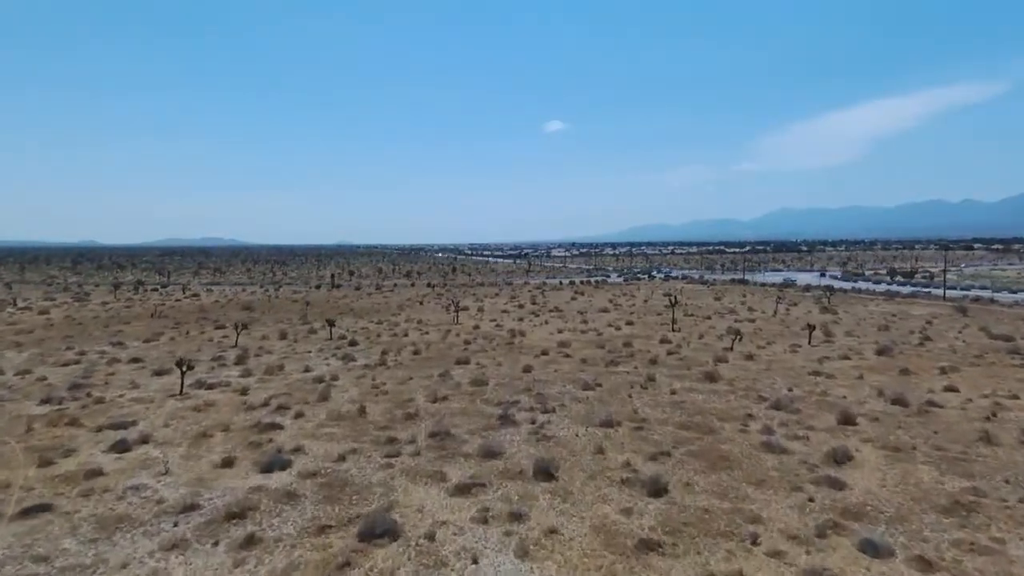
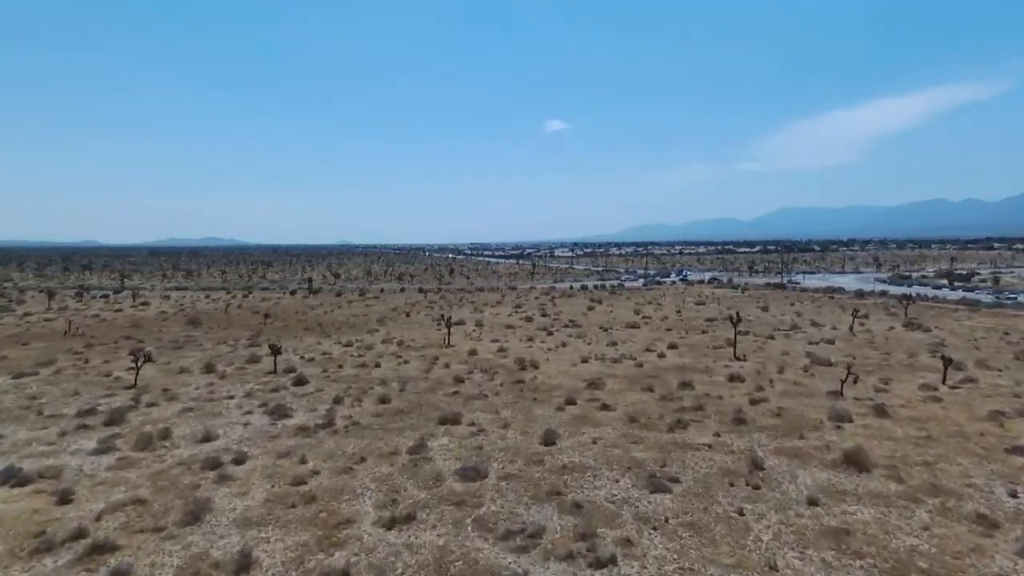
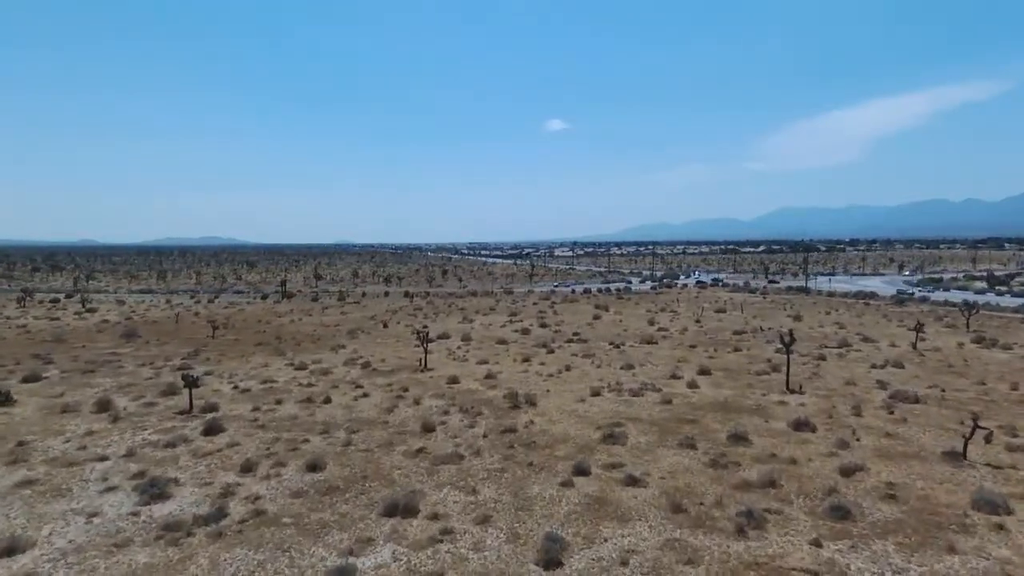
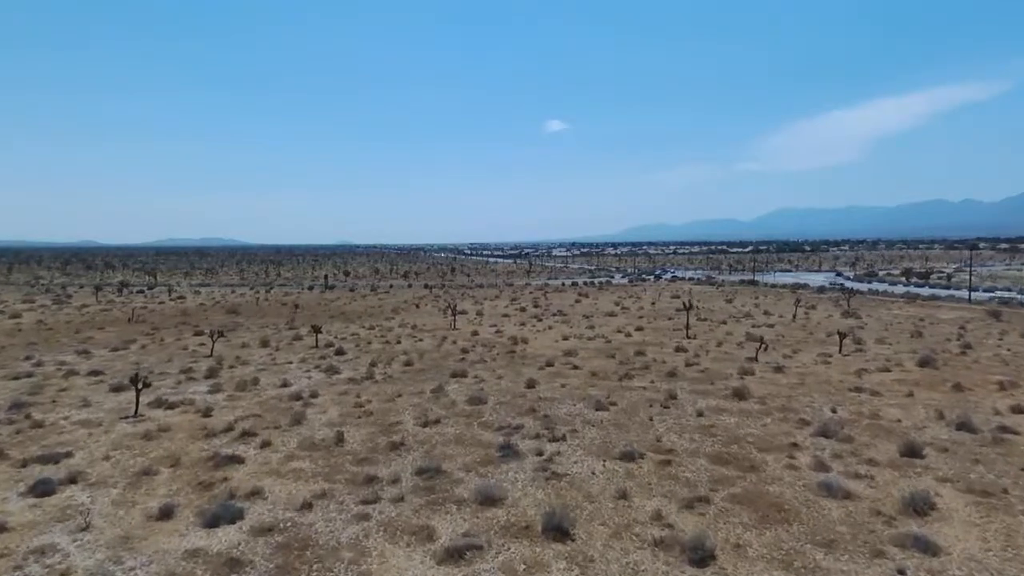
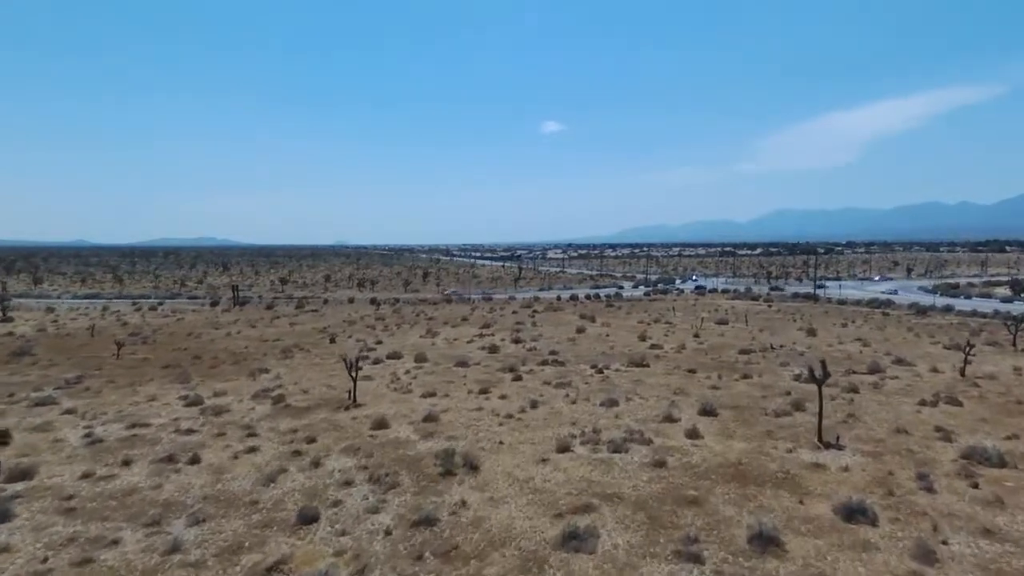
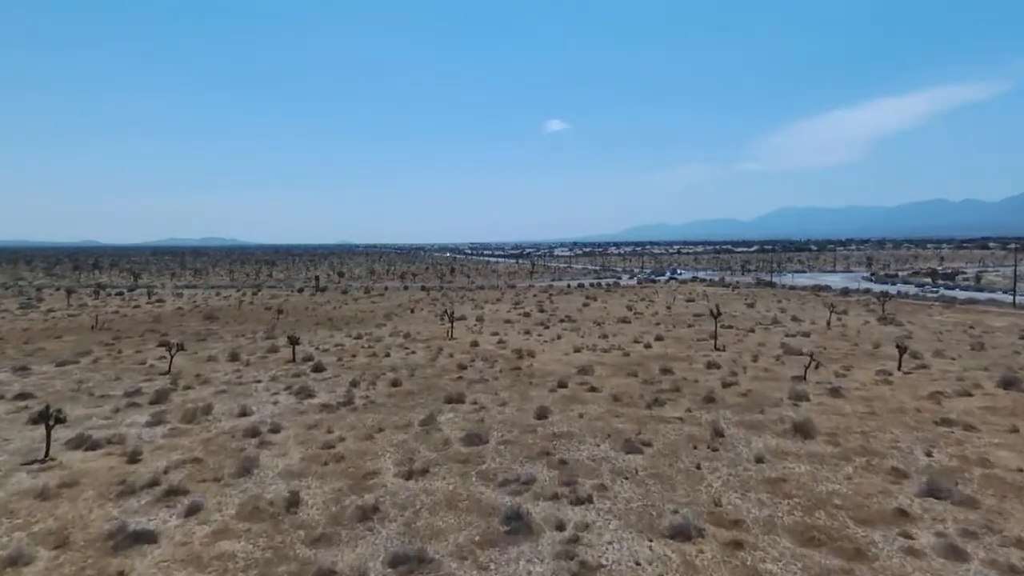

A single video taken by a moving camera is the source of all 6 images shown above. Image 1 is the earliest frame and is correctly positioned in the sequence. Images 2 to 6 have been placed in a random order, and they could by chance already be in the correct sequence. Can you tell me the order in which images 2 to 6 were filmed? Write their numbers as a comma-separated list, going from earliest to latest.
4, 6, 2, 3, 5
